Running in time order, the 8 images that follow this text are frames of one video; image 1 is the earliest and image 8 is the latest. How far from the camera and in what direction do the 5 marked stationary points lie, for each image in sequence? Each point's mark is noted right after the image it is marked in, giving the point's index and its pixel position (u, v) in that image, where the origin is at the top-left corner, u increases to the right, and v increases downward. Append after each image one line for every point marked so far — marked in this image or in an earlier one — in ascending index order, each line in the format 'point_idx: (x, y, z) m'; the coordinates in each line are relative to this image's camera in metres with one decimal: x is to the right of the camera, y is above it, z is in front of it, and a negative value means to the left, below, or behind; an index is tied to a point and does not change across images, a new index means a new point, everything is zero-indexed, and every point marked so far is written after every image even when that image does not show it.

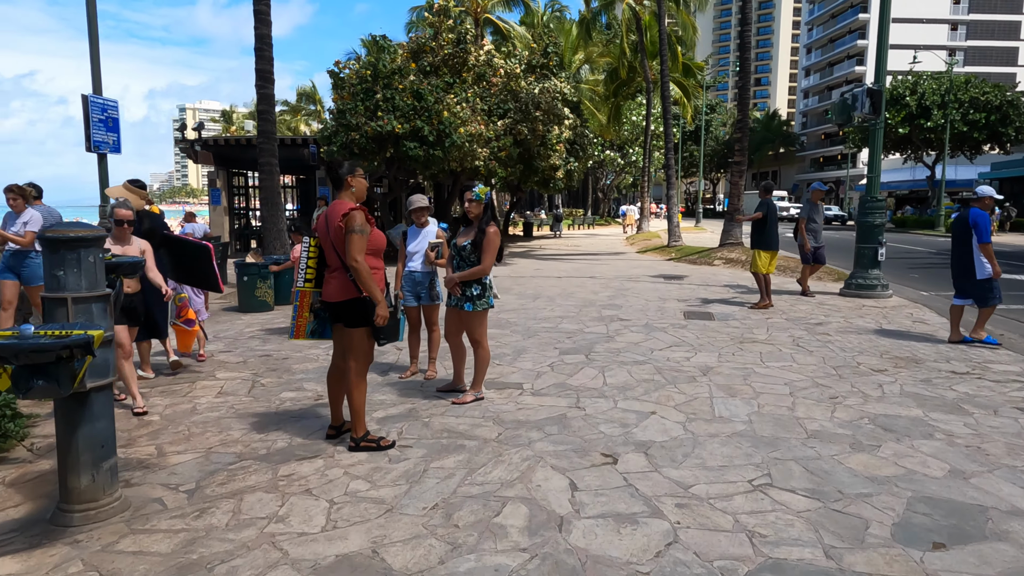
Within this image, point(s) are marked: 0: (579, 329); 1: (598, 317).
0: (+0.9, -0.6, +8.9) m
1: (+1.3, -0.4, +9.8) m
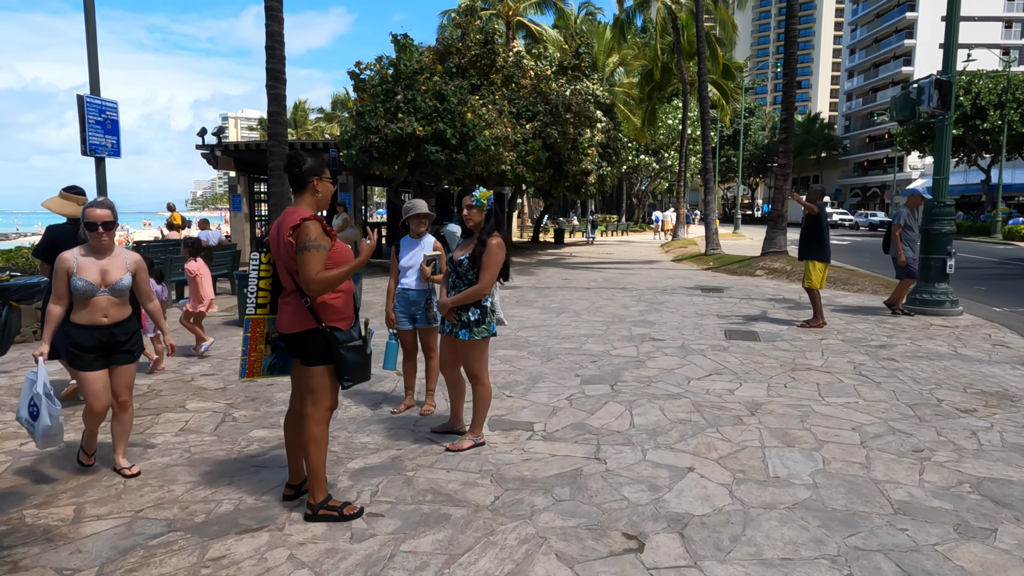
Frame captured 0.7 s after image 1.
0: (+1.1, -0.7, +7.9) m
1: (+1.5, -0.6, +8.8) m
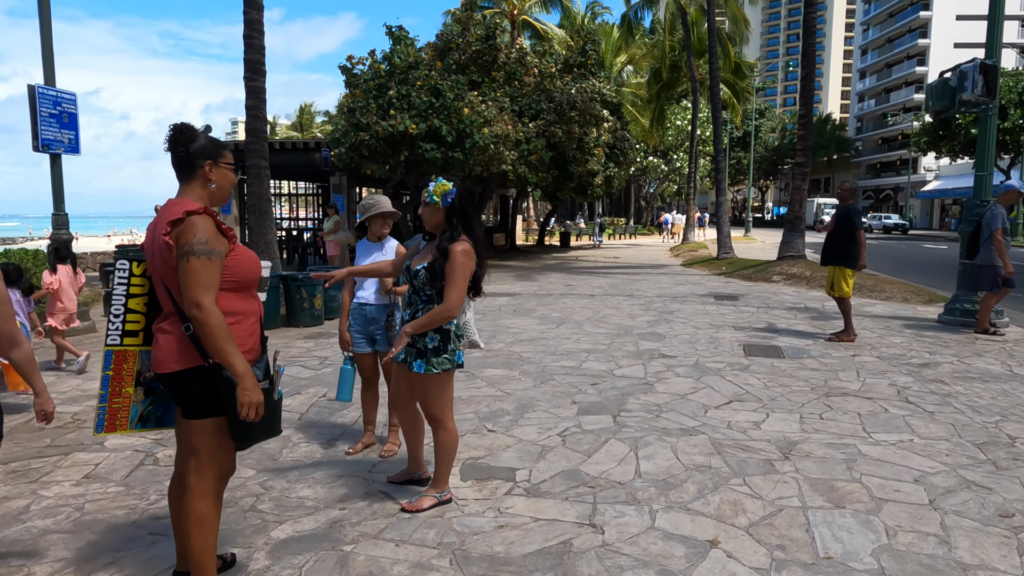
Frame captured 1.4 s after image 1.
0: (+1.0, -0.9, +6.9) m
1: (+1.4, -0.8, +7.8) m
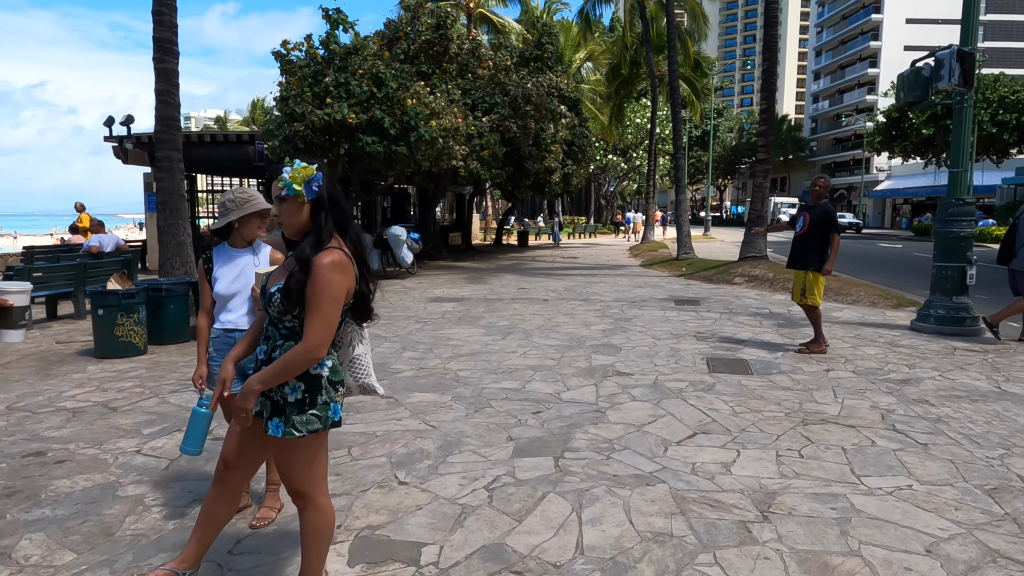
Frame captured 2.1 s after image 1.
0: (+0.4, -1.0, +6.0) m
1: (+0.8, -0.8, +6.9) m
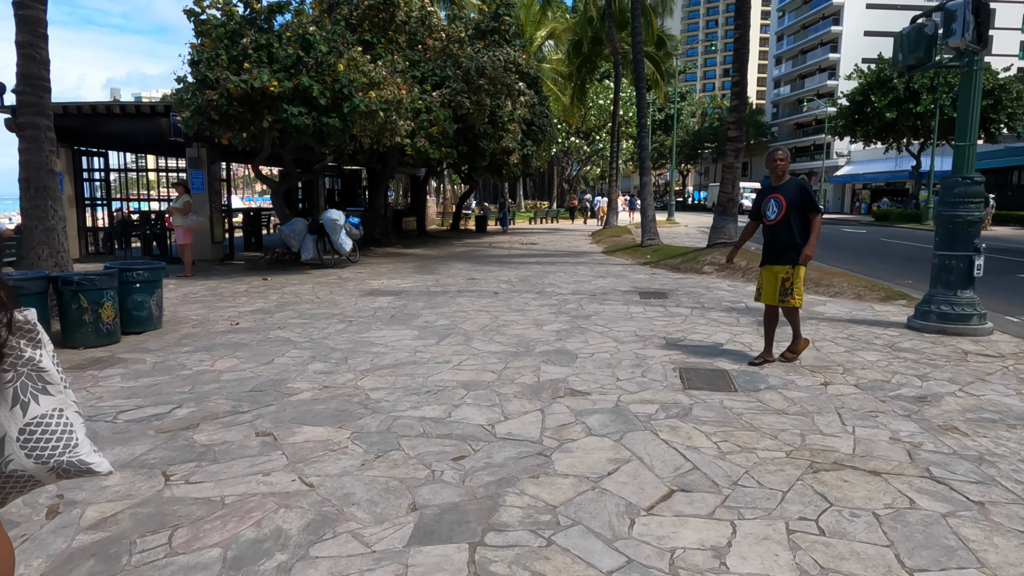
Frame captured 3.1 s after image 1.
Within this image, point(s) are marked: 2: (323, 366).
0: (-0.2, -1.0, +4.6) m
1: (+0.2, -0.8, +5.5) m
2: (-1.8, -0.8, +6.4) m
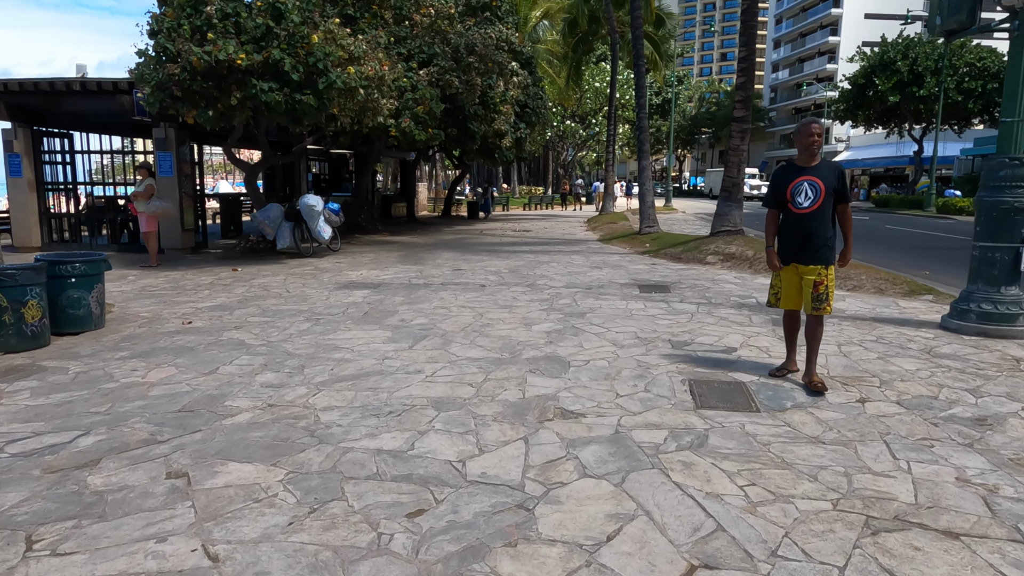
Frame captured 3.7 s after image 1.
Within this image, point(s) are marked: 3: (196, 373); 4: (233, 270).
0: (-0.3, -1.0, +3.7) m
1: (0.0, -0.8, +4.6) m
2: (-2.0, -0.7, +5.5) m
3: (-2.7, -0.7, +5.6) m
4: (-5.0, +0.3, +11.9) m
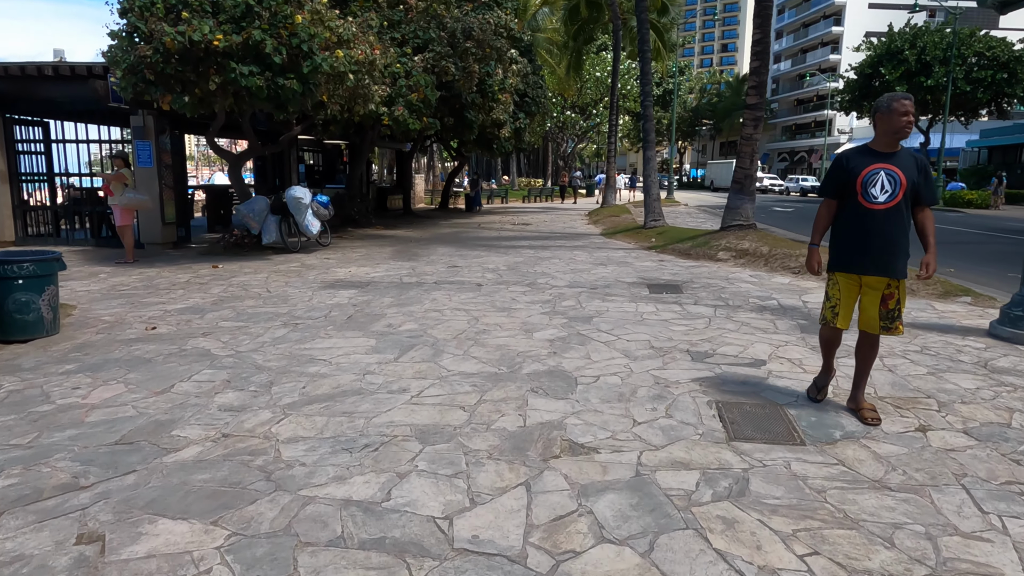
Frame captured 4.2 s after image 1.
0: (-0.3, -1.0, +3.0) m
1: (0.0, -0.9, +3.9) m
2: (-2.0, -0.8, +4.7) m
3: (-2.7, -0.8, +4.9) m
4: (-5.0, +0.3, +11.2) m
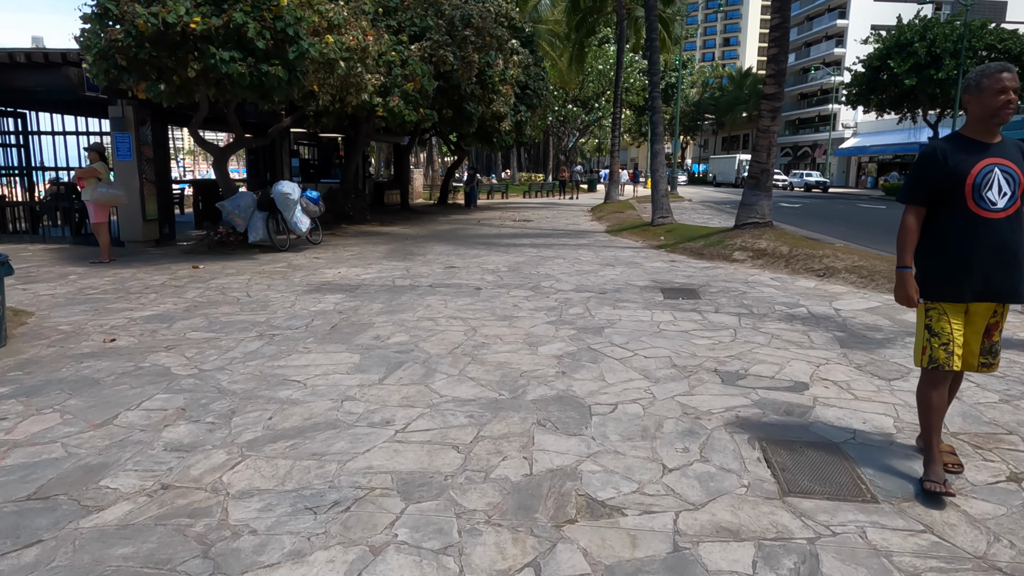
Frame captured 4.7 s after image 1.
0: (-0.3, -1.1, +2.2) m
1: (0.0, -1.0, +3.2) m
2: (-1.9, -0.9, +4.0) m
3: (-2.7, -0.8, +4.1) m
4: (-5.0, +0.3, +10.4) m
